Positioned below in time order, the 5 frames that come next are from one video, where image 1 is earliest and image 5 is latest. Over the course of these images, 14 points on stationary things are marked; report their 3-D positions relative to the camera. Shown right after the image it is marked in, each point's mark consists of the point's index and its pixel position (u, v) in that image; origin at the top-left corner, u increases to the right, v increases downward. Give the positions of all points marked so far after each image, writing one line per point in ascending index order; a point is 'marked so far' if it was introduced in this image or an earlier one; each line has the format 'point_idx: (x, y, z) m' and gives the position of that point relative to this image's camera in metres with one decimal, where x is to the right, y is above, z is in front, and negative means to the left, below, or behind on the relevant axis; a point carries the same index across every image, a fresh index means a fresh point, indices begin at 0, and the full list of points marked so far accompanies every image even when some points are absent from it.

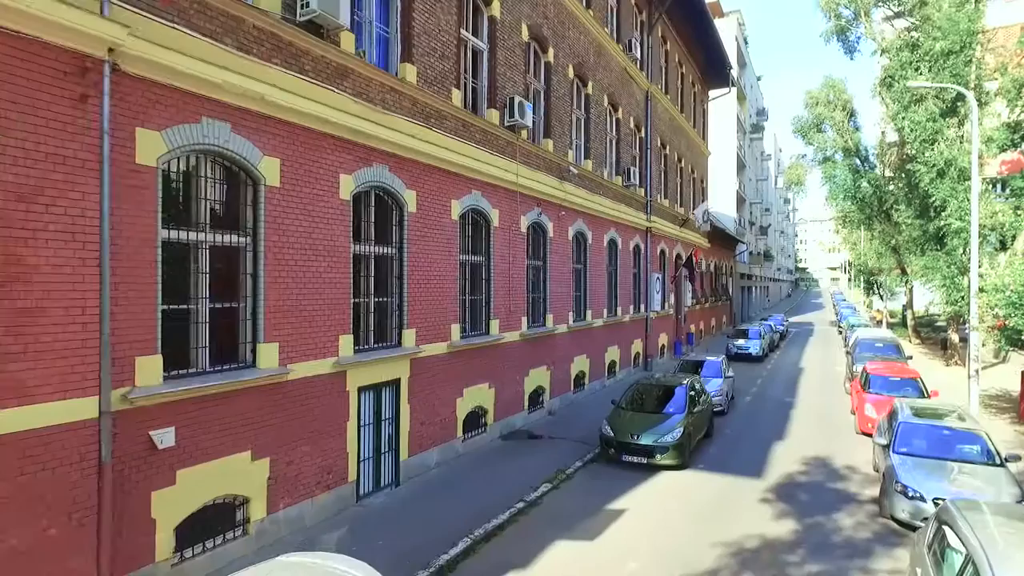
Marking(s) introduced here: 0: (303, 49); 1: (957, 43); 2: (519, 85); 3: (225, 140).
0: (-2.6, +3.0, +7.2) m
1: (+14.4, +8.0, +18.7) m
2: (+0.1, +4.3, +12.3) m
3: (-3.1, +1.6, +6.2) m
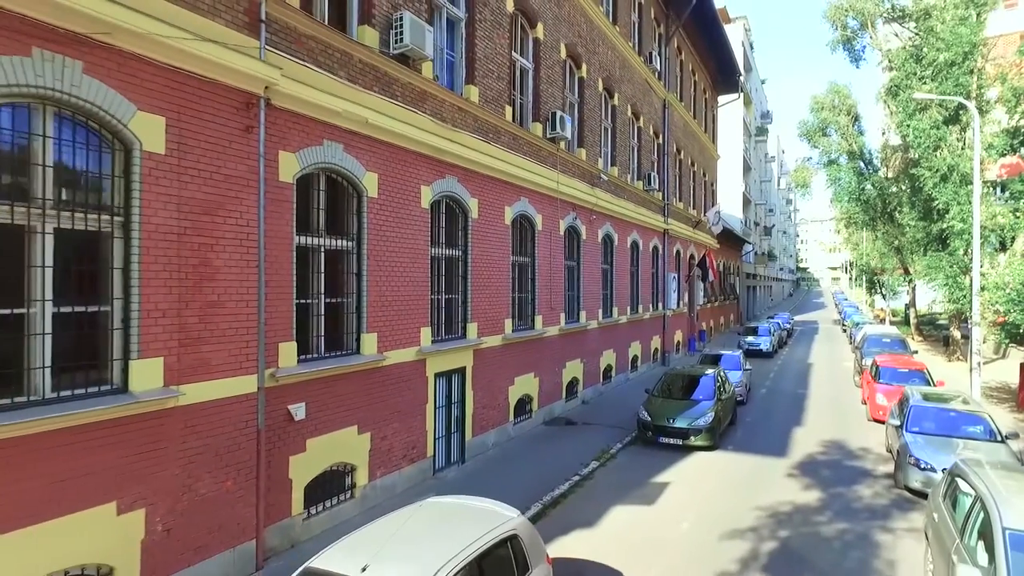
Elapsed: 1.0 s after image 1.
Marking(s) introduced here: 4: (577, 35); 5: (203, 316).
0: (-1.7, +3.0, +8.3) m
1: (+15.3, +8.0, +19.8) m
2: (+1.1, +4.4, +13.4) m
3: (-2.2, +1.6, +7.3) m
4: (+1.6, +6.3, +14.2) m
5: (-3.0, -0.3, +5.6) m
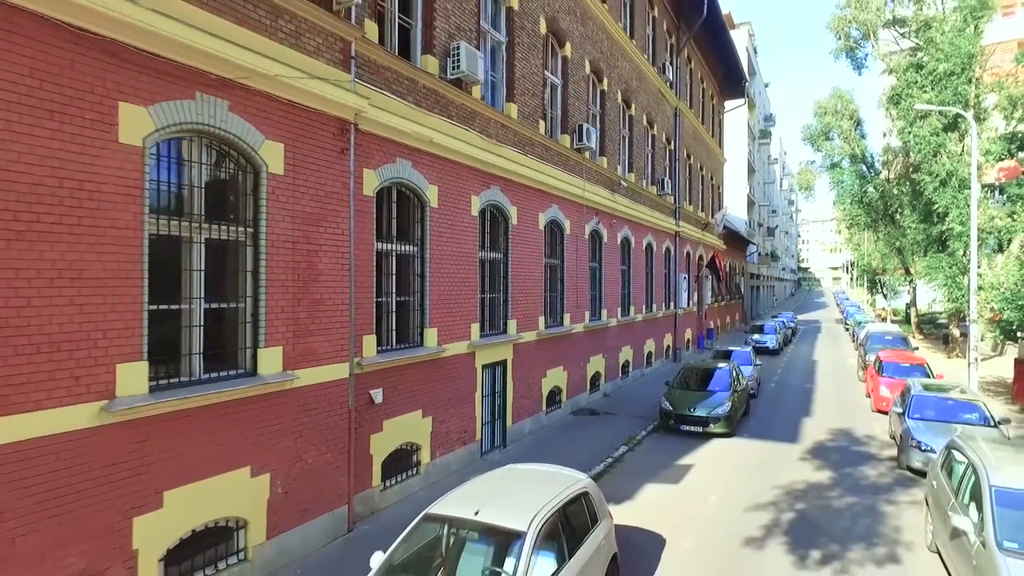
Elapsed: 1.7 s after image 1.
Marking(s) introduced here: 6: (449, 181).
0: (-1.0, +3.0, +9.2) m
1: (+16.0, +8.0, +20.7) m
2: (+1.8, +4.4, +14.4) m
3: (-1.5, +1.6, +8.2) m
4: (+2.3, +6.3, +15.2) m
5: (-2.3, -0.3, +6.6) m
6: (-1.0, +1.7, +9.2) m
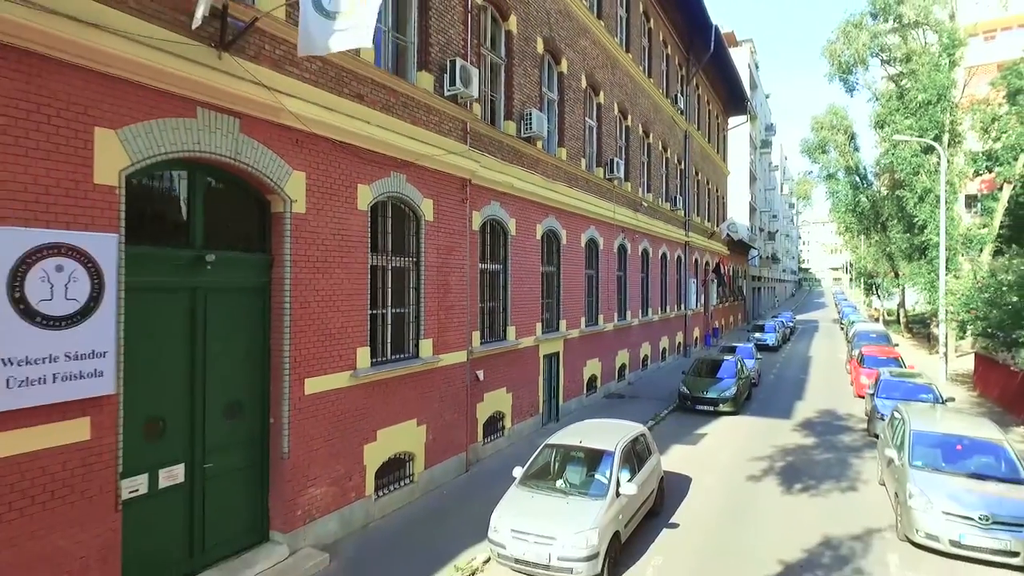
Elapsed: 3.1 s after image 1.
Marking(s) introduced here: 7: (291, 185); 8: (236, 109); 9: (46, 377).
0: (+0.2, +2.9, +12.1) m
1: (+17.3, +7.9, +23.6) m
2: (+3.0, +4.2, +17.2) m
3: (-0.3, +1.4, +11.1) m
4: (+3.5, +6.1, +18.1) m
5: (-1.1, -0.5, +9.5) m
6: (+0.2, +1.5, +12.1) m
7: (-2.6, +1.2, +6.7) m
8: (-2.9, +1.9, +6.1) m
9: (-3.6, -0.7, +4.5) m
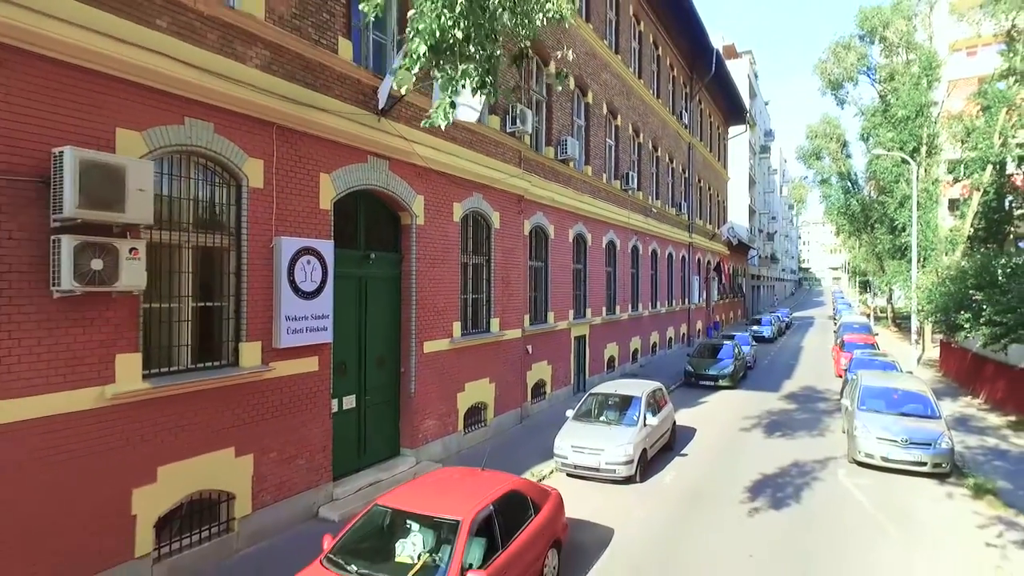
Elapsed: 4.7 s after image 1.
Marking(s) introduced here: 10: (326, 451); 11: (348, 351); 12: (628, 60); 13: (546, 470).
0: (+1.2, +3.0, +14.9) m
1: (+18.3, +8.0, +26.3) m
2: (+4.0, +4.4, +20.0) m
3: (+0.7, +1.6, +13.9) m
4: (+4.5, +6.3, +20.9) m
5: (-0.1, -0.3, +12.3) m
6: (+1.2, +1.7, +14.9) m
7: (-1.6, +1.4, +9.6) m
8: (-2.0, +2.1, +8.9) m
9: (-2.7, -0.5, +7.4) m
10: (-2.5, -2.2, +7.8) m
11: (-2.4, -0.9, +8.5) m
12: (+4.0, +7.9, +20.0) m
13: (+0.6, -3.1, +9.8) m
